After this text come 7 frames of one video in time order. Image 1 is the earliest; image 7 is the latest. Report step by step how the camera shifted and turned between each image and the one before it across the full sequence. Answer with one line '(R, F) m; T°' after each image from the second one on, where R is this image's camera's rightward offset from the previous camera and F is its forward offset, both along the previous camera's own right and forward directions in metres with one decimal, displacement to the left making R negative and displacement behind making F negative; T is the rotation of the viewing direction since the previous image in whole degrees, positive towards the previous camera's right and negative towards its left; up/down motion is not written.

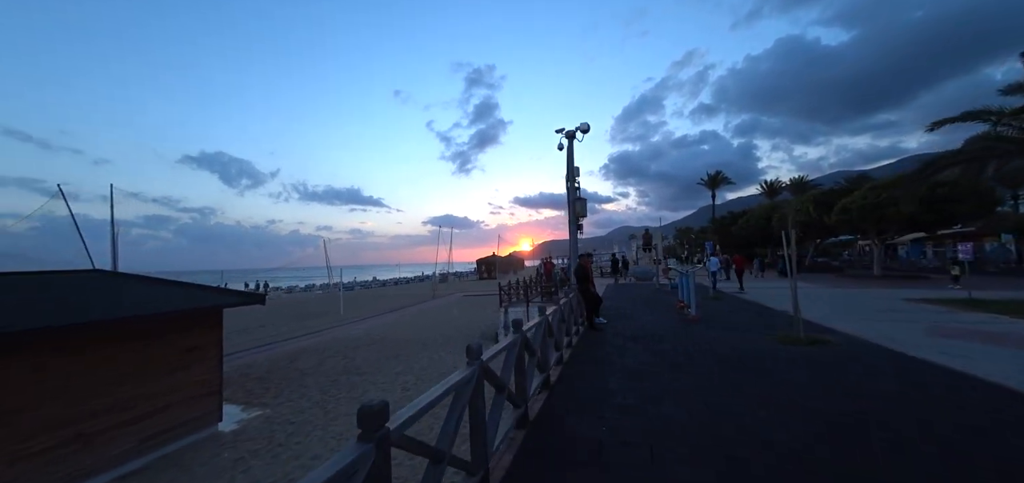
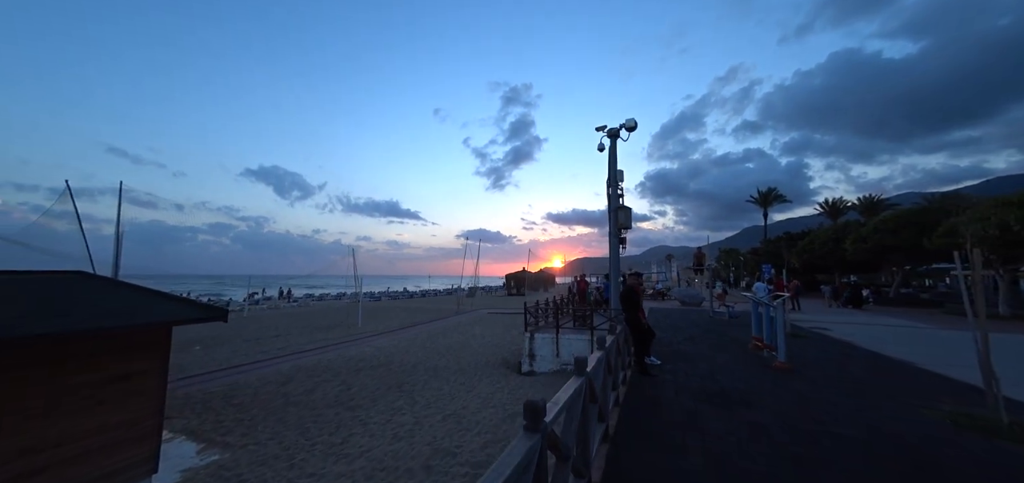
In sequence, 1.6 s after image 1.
(+0.1, +1.8) m; -5°
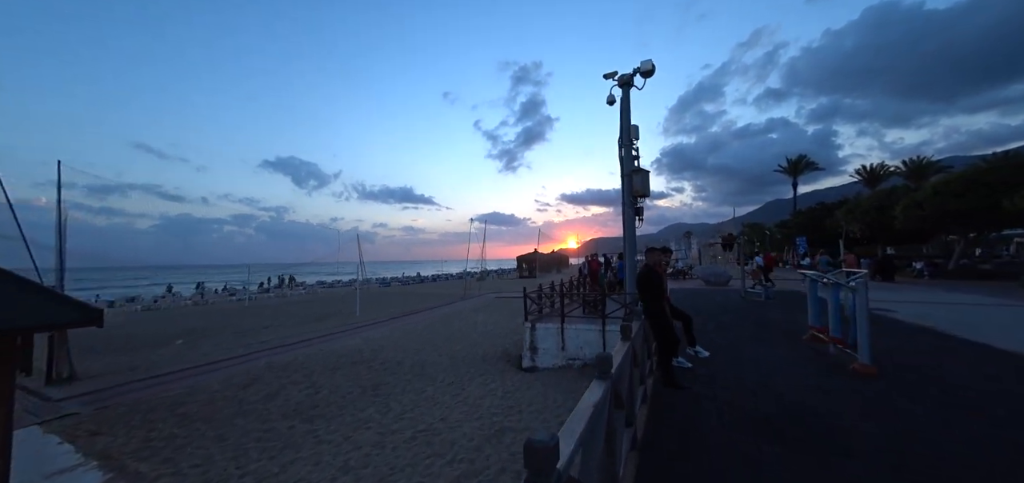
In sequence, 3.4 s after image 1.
(+0.5, +1.7) m; -2°
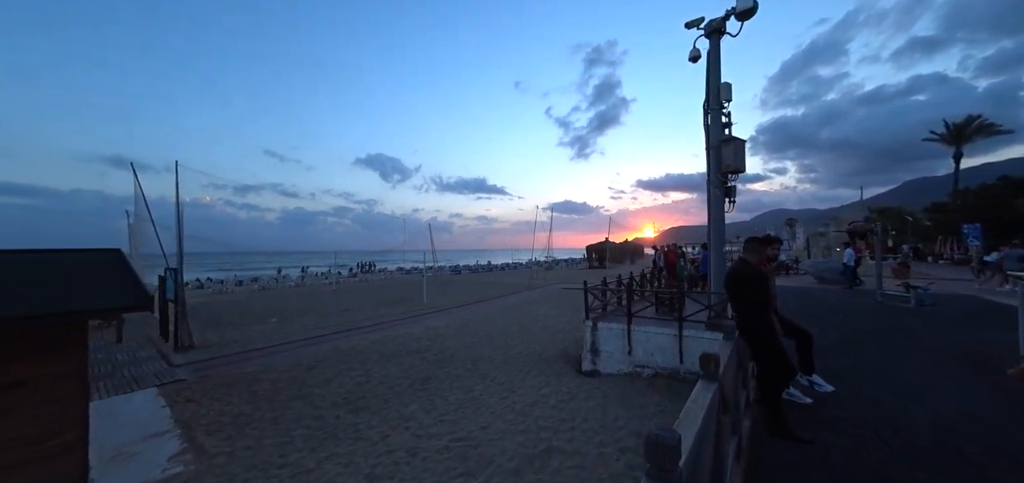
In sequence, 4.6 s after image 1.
(+0.3, +1.0) m; -11°
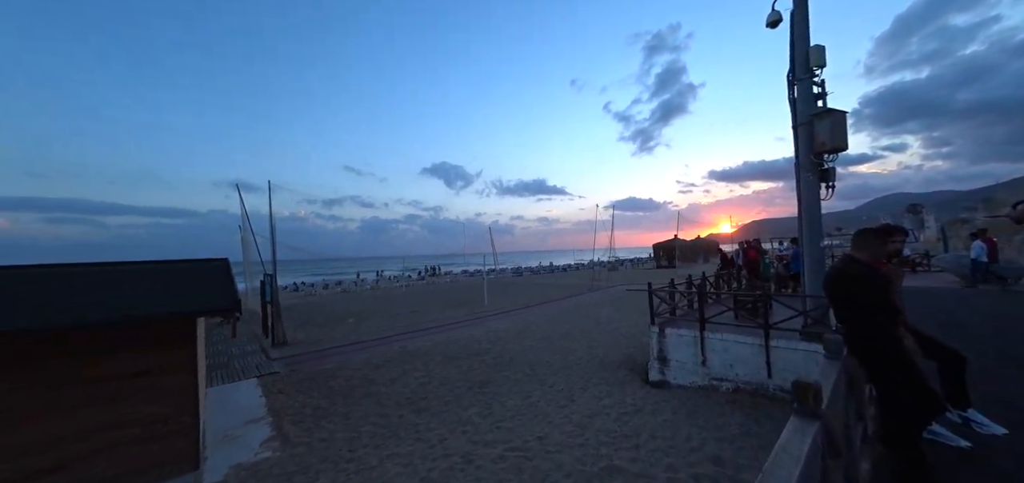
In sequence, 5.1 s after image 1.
(+0.1, +0.3) m; -10°
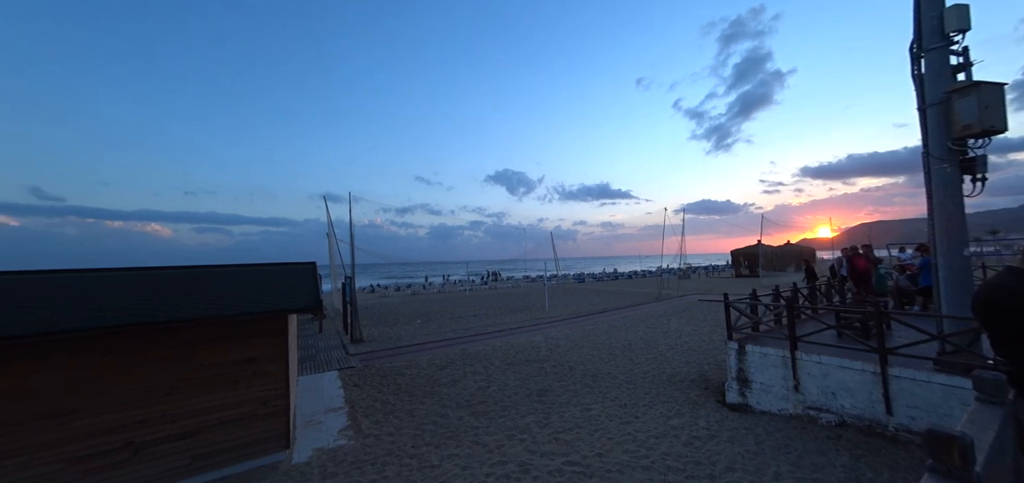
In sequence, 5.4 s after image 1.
(0.0, +0.2) m; -10°
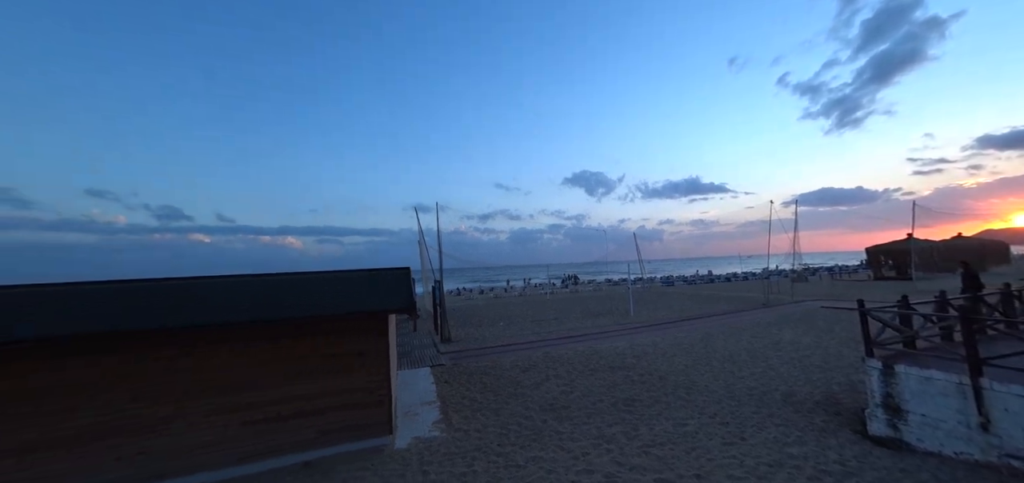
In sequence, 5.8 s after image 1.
(0.0, +0.3) m; -13°
